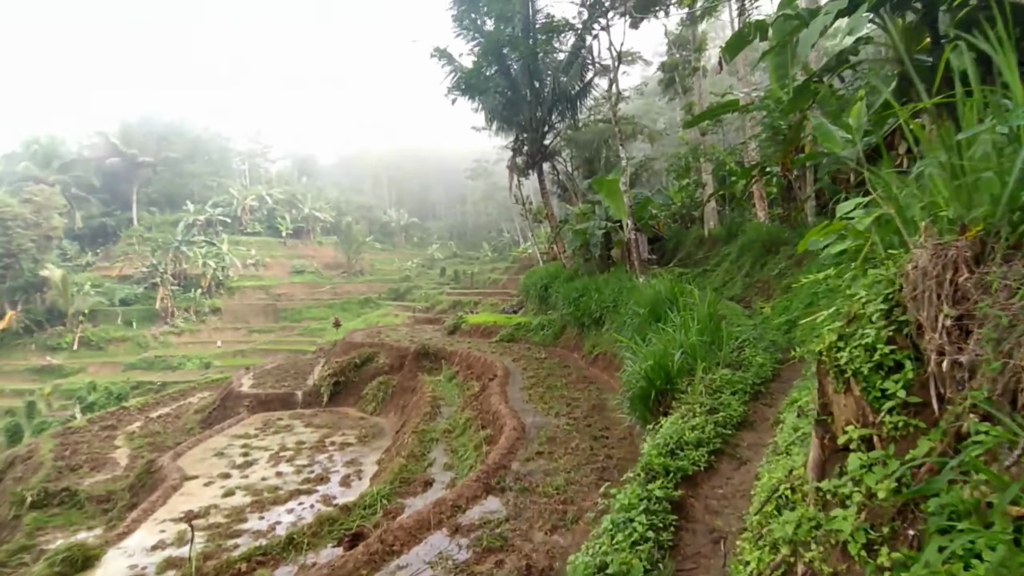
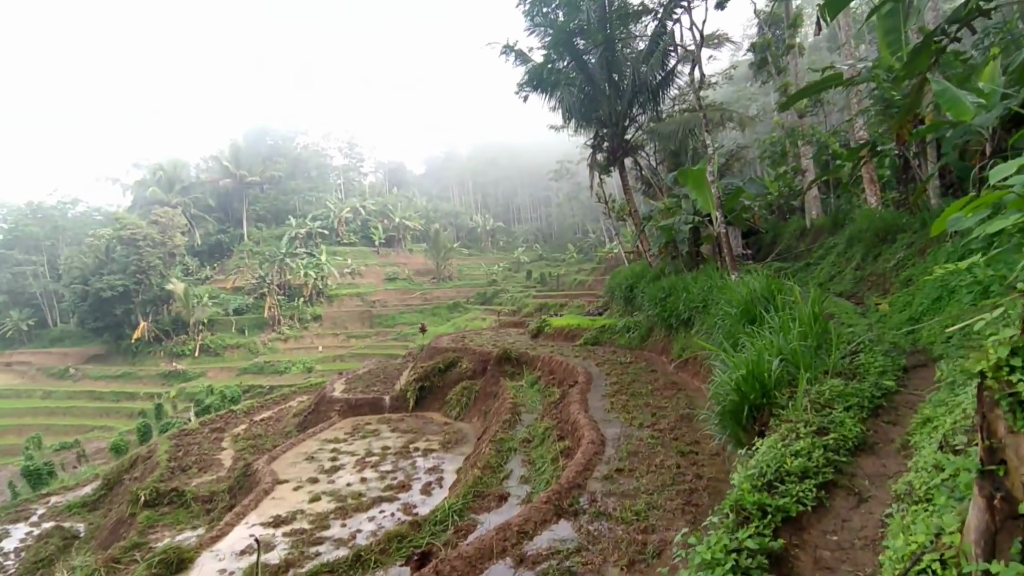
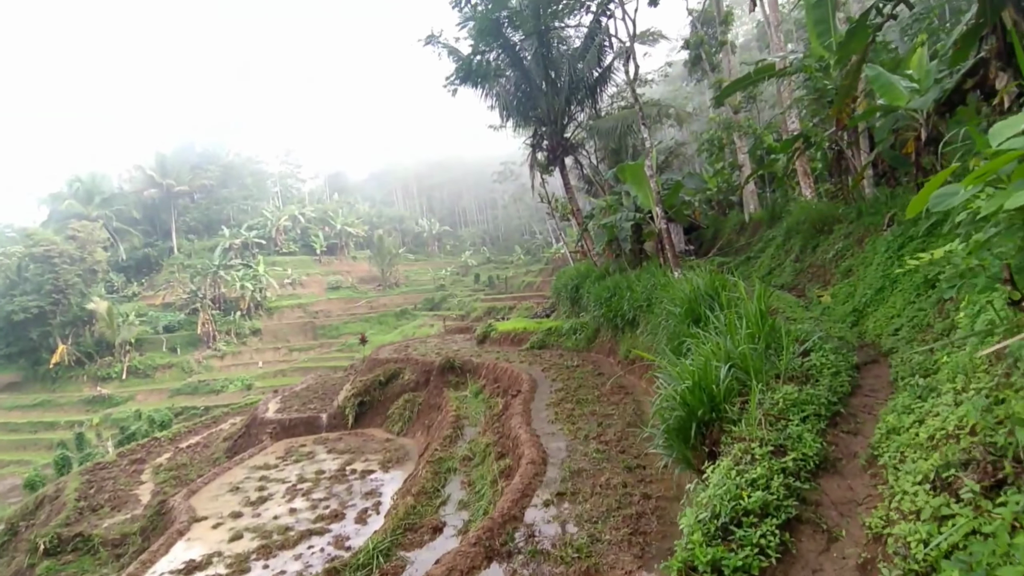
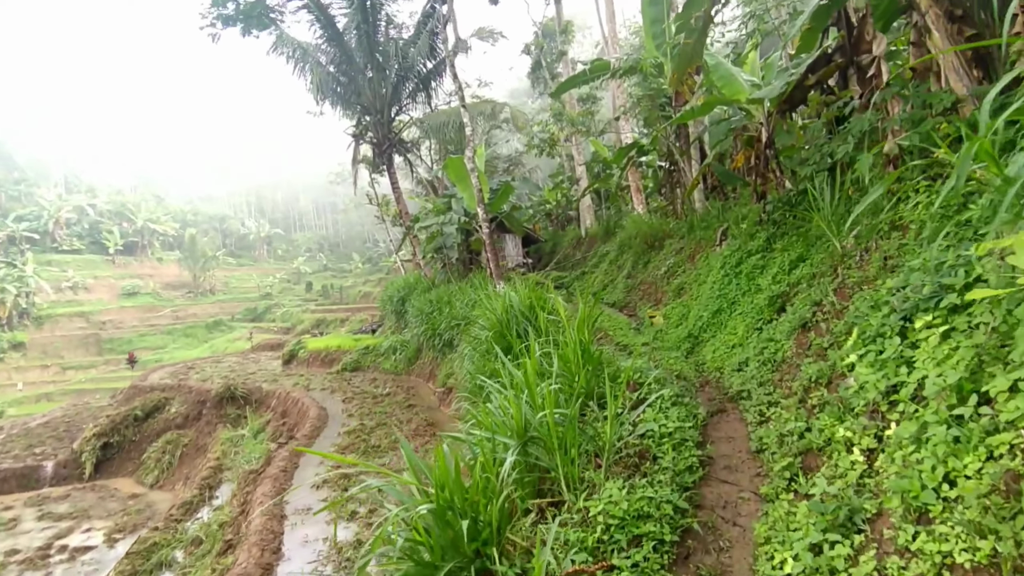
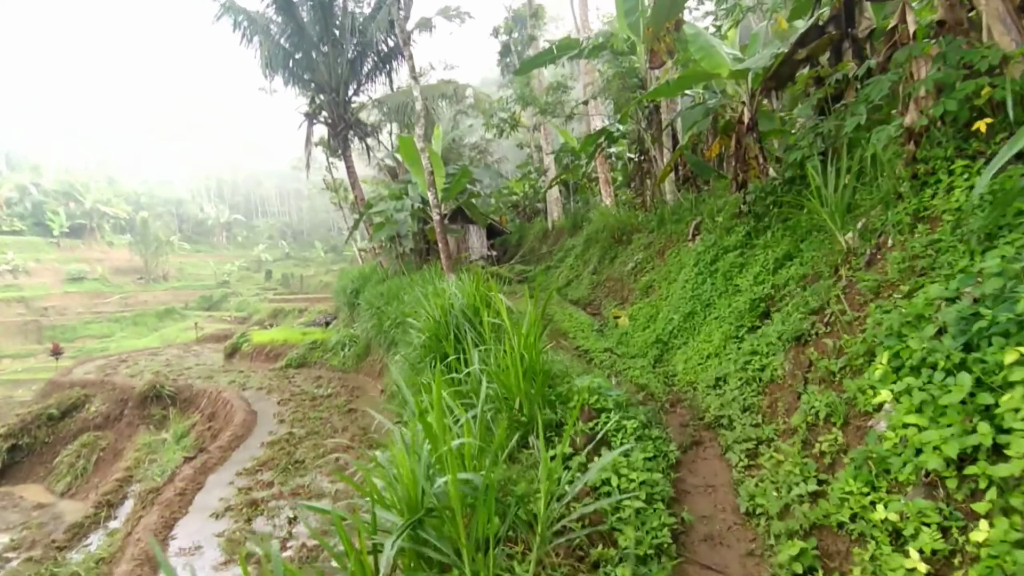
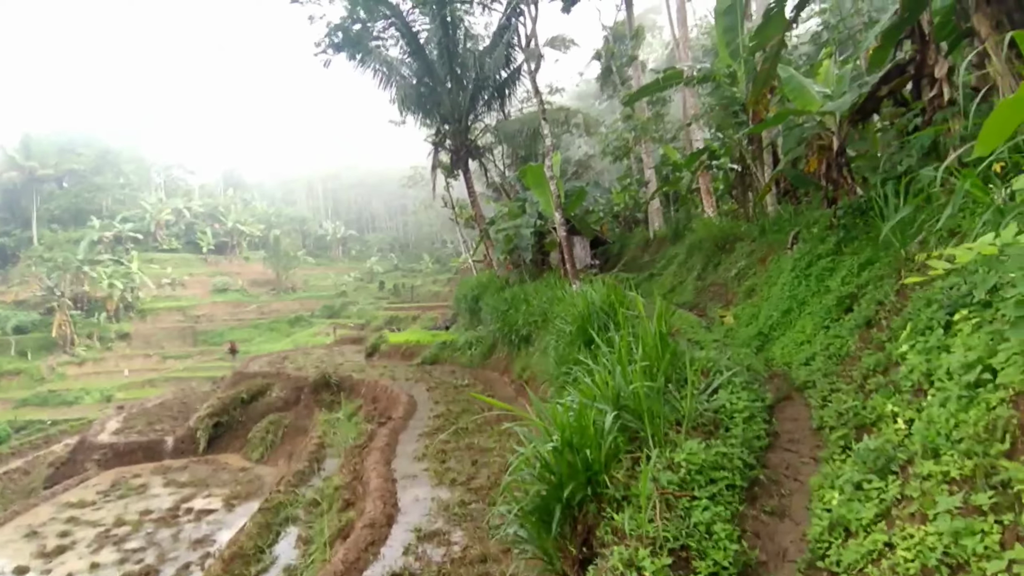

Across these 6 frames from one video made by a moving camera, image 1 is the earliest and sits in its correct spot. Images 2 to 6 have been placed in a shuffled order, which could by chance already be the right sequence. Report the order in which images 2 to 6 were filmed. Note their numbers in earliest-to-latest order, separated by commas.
2, 3, 6, 4, 5
